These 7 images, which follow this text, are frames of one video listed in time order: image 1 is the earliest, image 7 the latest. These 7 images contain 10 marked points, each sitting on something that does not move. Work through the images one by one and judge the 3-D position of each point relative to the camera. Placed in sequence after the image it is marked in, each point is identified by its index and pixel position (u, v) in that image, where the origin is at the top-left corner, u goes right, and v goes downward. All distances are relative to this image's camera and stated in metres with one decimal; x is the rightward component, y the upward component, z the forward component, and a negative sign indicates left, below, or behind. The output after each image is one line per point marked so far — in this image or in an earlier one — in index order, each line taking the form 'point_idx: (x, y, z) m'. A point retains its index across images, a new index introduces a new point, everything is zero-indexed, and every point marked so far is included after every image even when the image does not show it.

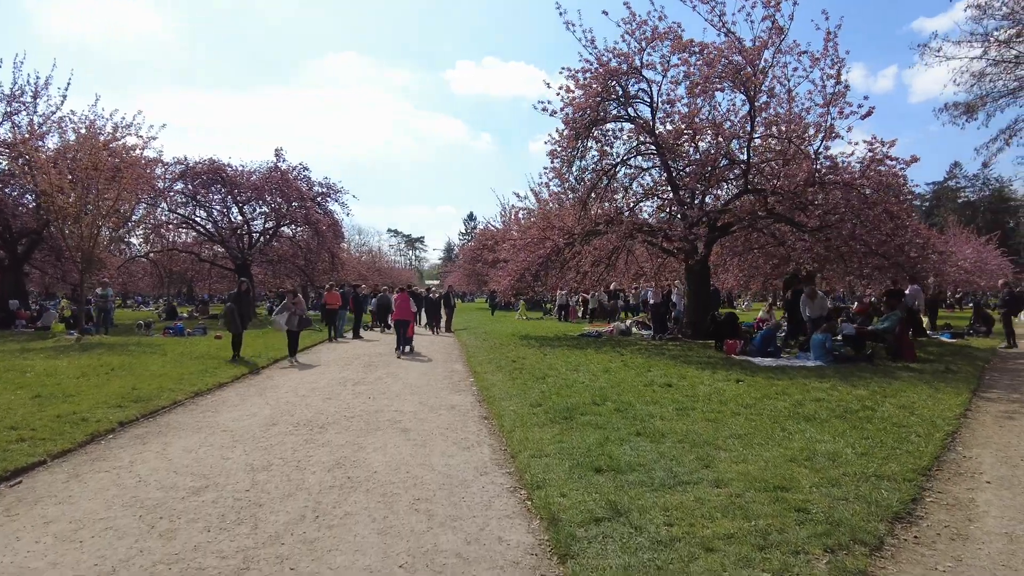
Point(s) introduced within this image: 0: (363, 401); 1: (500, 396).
0: (-1.9, -1.5, +8.5) m
1: (-0.2, -1.4, +8.6) m
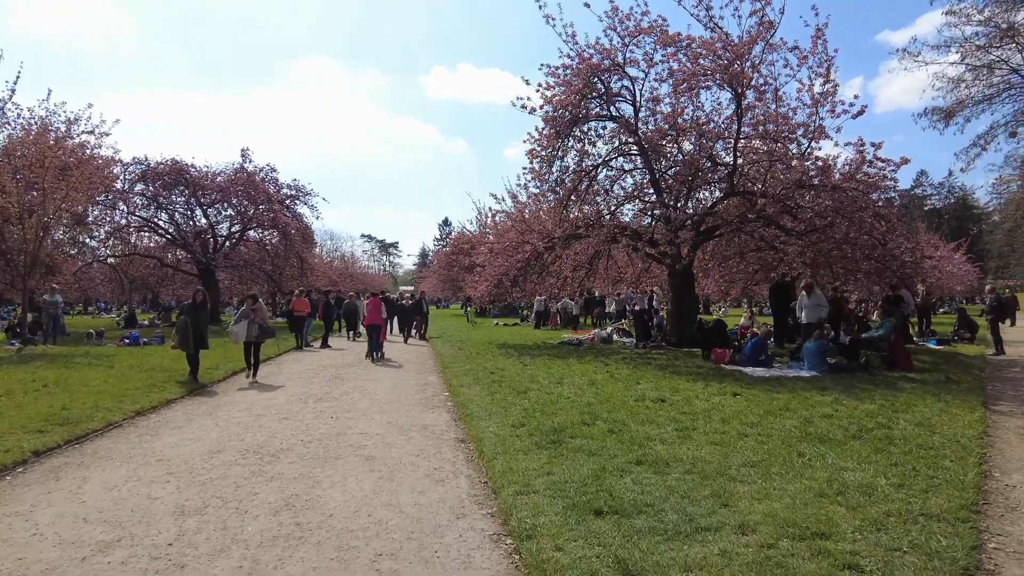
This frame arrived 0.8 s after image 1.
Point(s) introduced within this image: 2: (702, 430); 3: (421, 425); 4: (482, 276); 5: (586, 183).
0: (-2.1, -1.6, +7.6) m
1: (-0.4, -1.5, +7.7) m
2: (+1.9, -1.4, +6.6) m
3: (-1.0, -1.6, +7.5) m
4: (-0.9, +0.3, +18.8) m
5: (+1.8, +2.6, +16.5) m
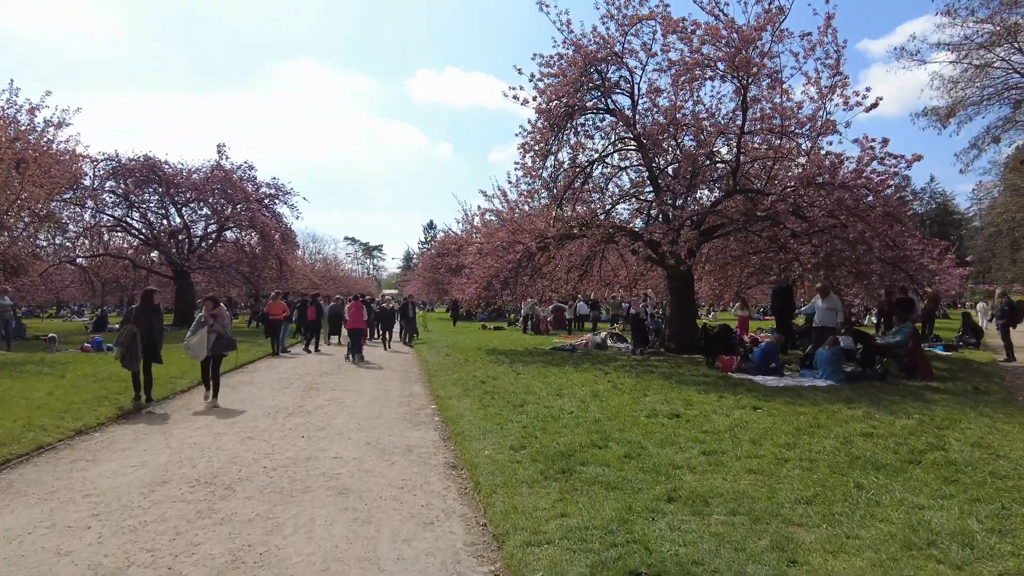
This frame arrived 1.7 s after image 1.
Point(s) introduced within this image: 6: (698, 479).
0: (-2.1, -1.6, +6.6) m
1: (-0.4, -1.5, +6.8) m
2: (+1.9, -1.4, +5.7) m
3: (-1.1, -1.6, +6.5) m
4: (-1.2, +0.2, +17.9) m
5: (+1.6, +2.5, +15.6) m
6: (+1.4, -1.4, +4.9) m
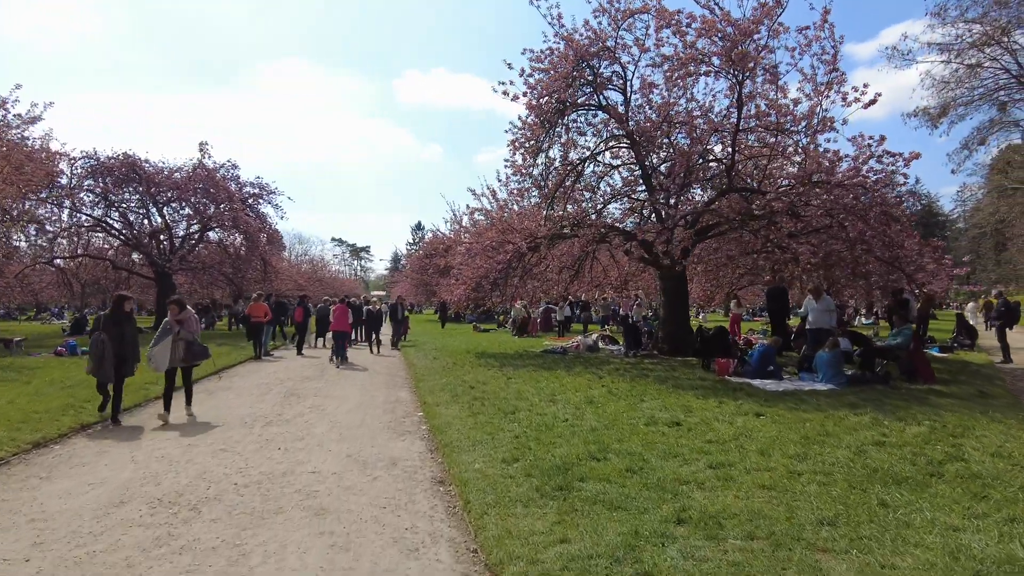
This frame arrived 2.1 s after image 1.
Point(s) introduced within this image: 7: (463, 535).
0: (-2.2, -1.6, +6.1) m
1: (-0.5, -1.5, +6.3) m
2: (+1.8, -1.4, +5.3) m
3: (-1.1, -1.6, +6.1) m
4: (-1.4, +0.2, +17.4) m
5: (+1.4, +2.5, +15.3) m
6: (+1.3, -1.4, +4.5) m
7: (-0.3, -1.5, +4.1) m
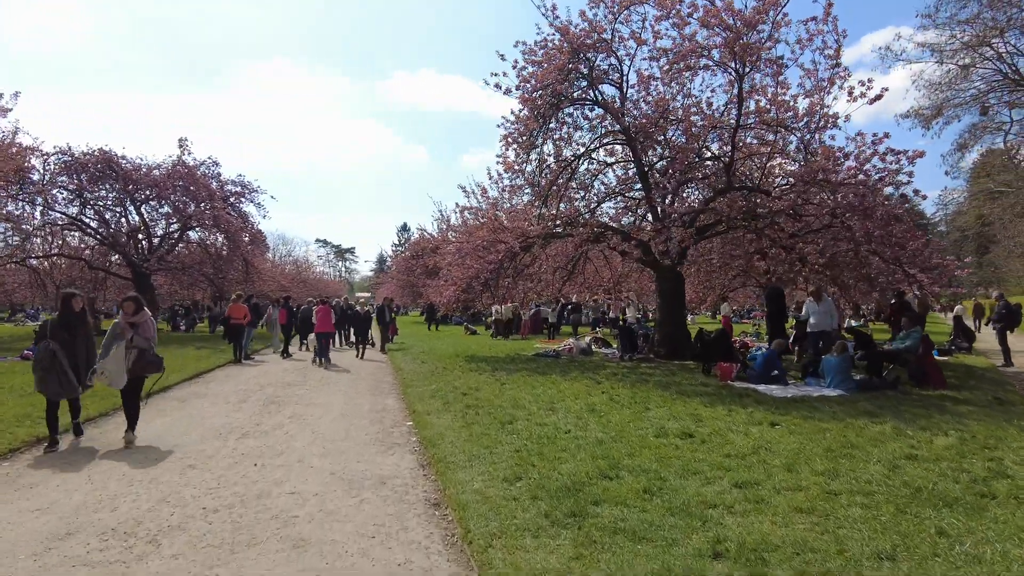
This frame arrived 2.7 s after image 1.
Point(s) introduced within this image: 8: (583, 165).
0: (-2.2, -1.6, +5.5) m
1: (-0.5, -1.5, +5.8) m
2: (+1.9, -1.4, +4.7) m
3: (-1.1, -1.6, +5.5) m
4: (-1.7, +0.2, +16.8) m
5: (+1.2, +2.5, +14.7) m
6: (+1.4, -1.4, +3.9) m
7: (-0.3, -1.5, +3.6) m
8: (+1.6, +2.8, +14.9) m
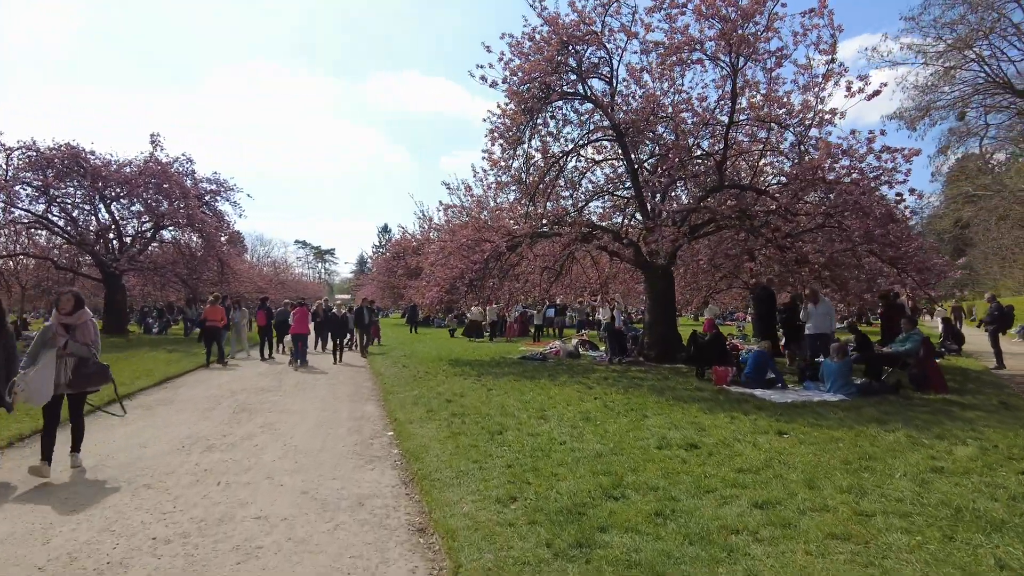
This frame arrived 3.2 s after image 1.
0: (-2.3, -1.6, +4.9) m
1: (-0.5, -1.5, +5.2) m
2: (+1.8, -1.4, +4.3) m
3: (-1.2, -1.6, +4.9) m
4: (-2.0, +0.2, +16.3) m
5: (+0.9, +2.4, +14.2) m
6: (+1.3, -1.4, +3.4) m
7: (-0.3, -1.5, +3.0) m
8: (+1.3, +2.7, +14.4) m
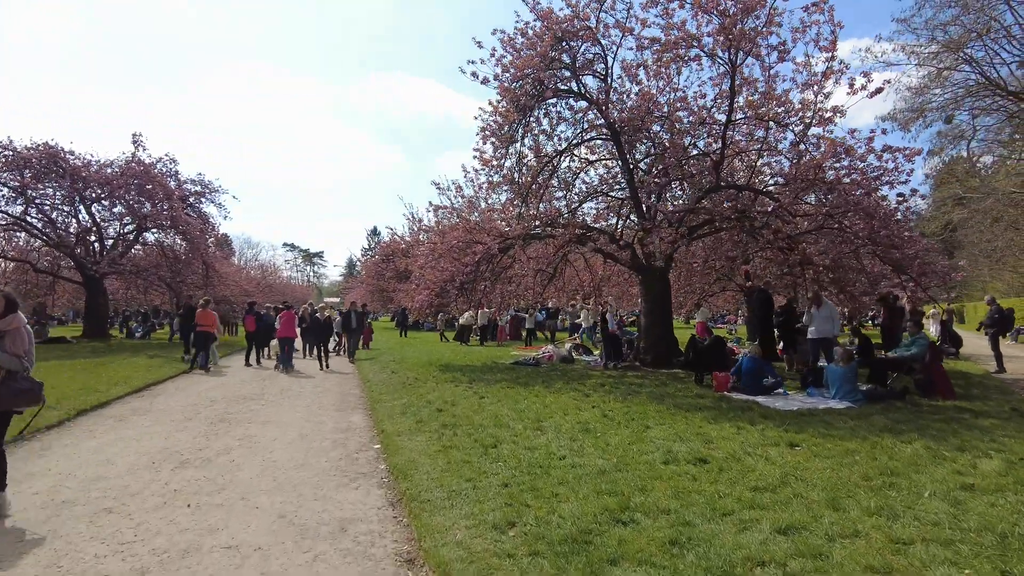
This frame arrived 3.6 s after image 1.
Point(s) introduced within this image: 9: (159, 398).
0: (-2.3, -1.6, +4.5) m
1: (-0.6, -1.5, +4.8) m
2: (+1.8, -1.4, +3.9) m
3: (-1.2, -1.6, +4.5) m
4: (-2.2, +0.1, +15.8) m
5: (+0.7, +2.4, +13.8) m
6: (+1.4, -1.4, +3.0) m
7: (-0.2, -1.5, +2.6) m
8: (+1.1, +2.7, +14.0) m
9: (-5.7, -1.8, +10.8) m
